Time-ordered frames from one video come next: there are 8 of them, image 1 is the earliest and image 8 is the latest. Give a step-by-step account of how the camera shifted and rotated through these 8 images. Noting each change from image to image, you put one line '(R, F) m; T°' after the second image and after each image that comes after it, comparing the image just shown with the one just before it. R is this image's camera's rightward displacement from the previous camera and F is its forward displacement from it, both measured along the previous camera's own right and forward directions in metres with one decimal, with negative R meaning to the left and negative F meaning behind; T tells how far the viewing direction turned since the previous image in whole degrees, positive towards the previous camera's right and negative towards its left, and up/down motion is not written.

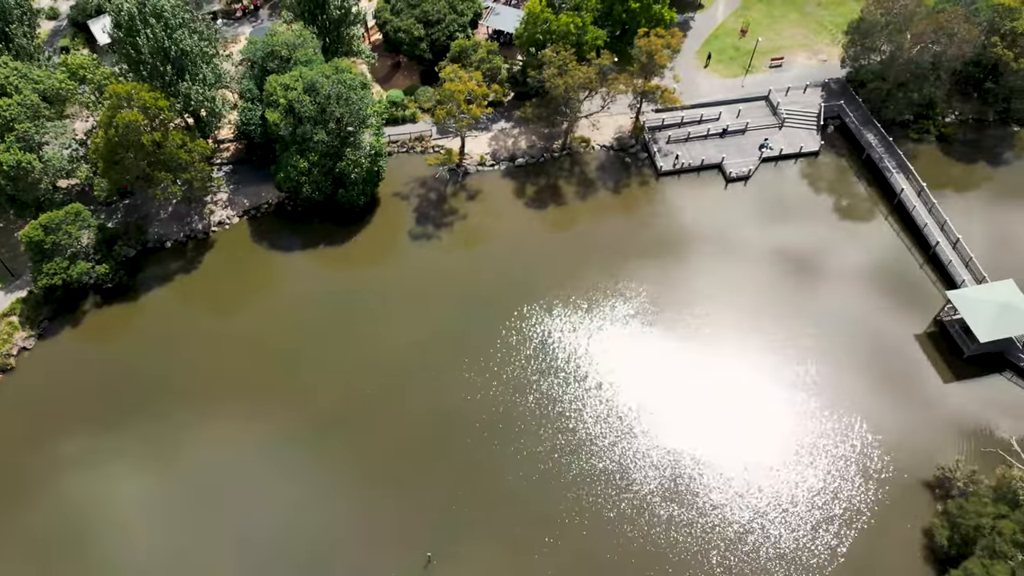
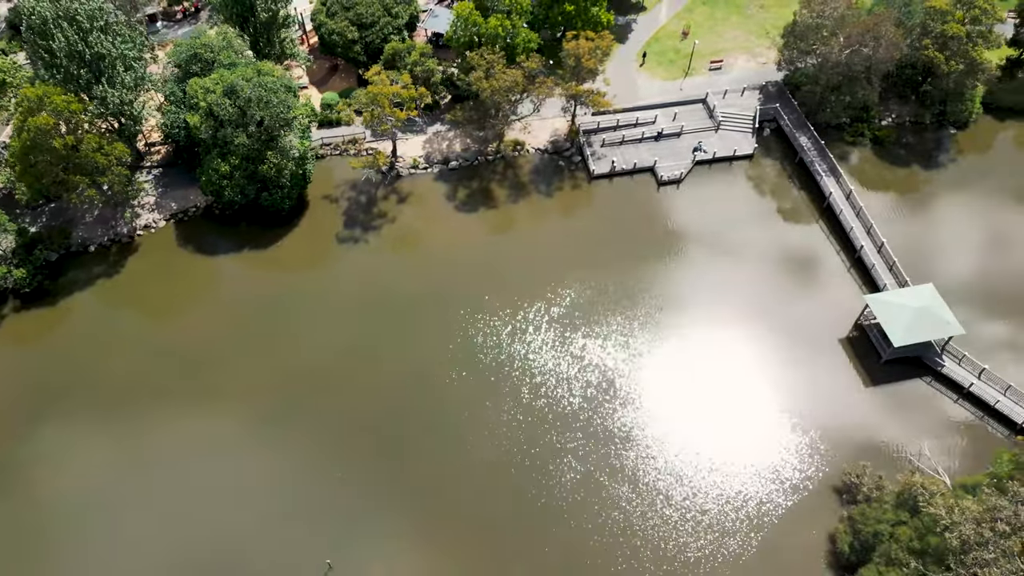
(+4.3, +0.2) m; 0°
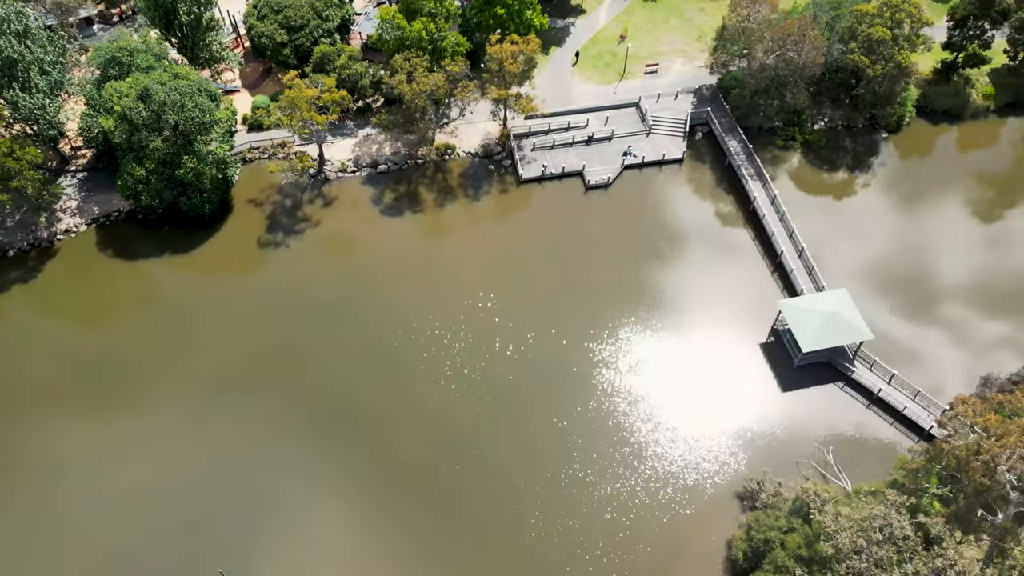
(+4.7, +0.2) m; 0°
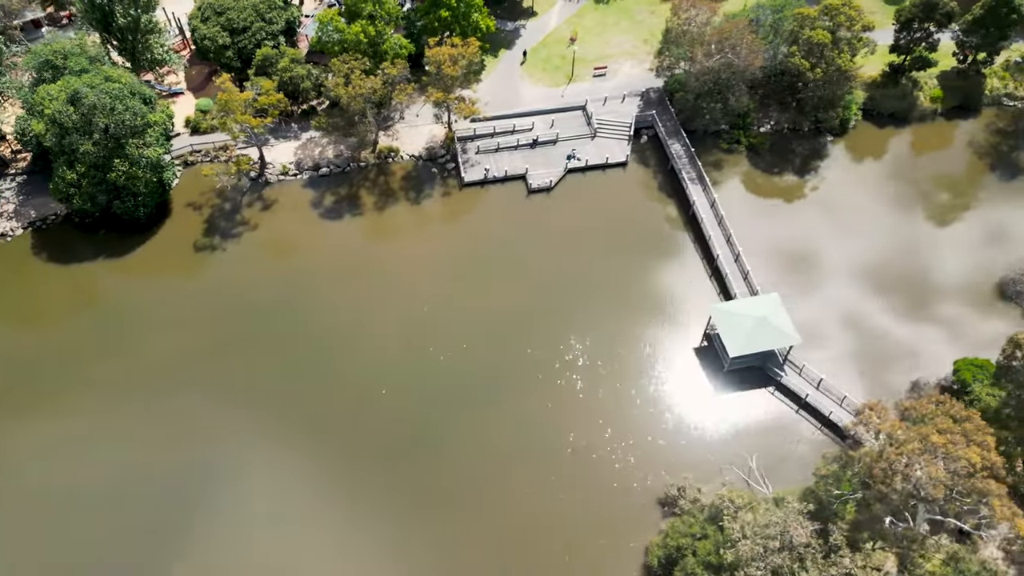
(+3.7, +0.2) m; 0°
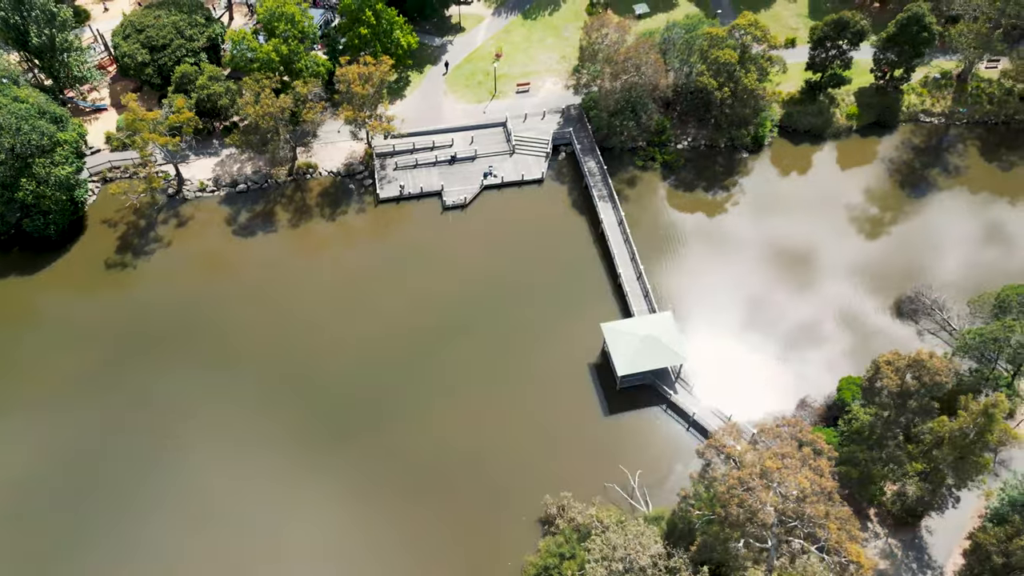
(+5.6, -0.6) m; 0°
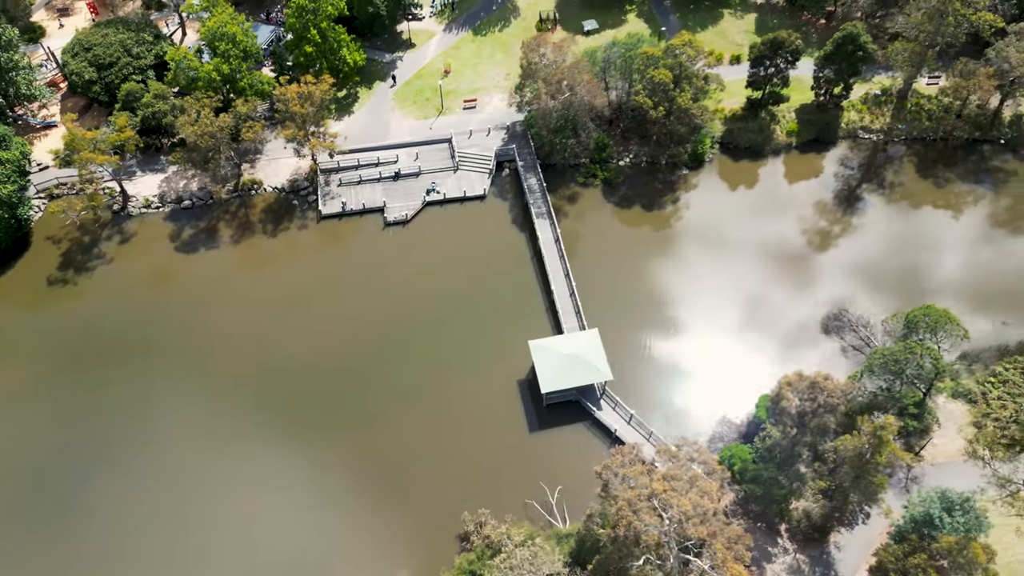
(+3.9, -0.8) m; 0°
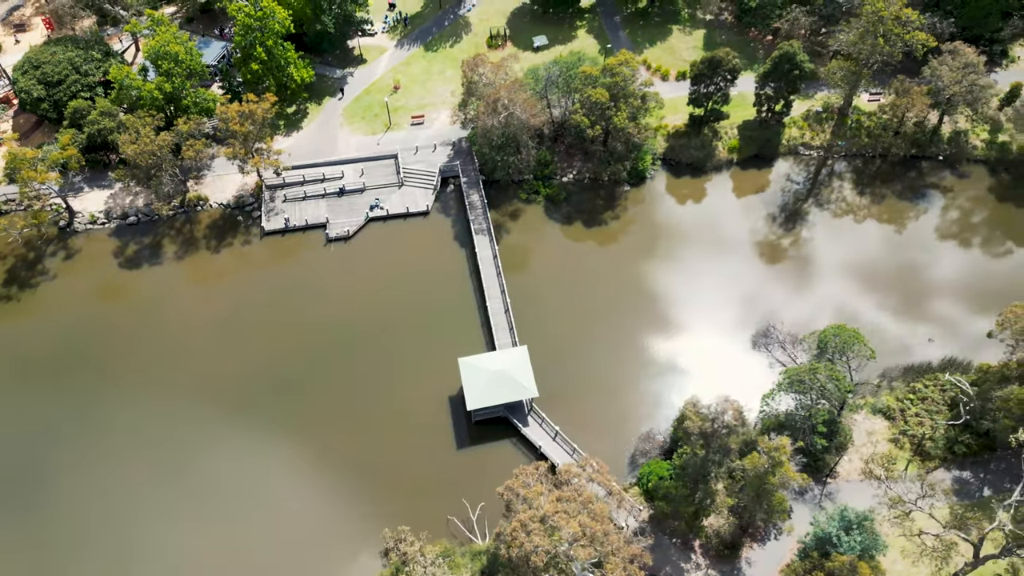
(+3.9, -0.8) m; 0°
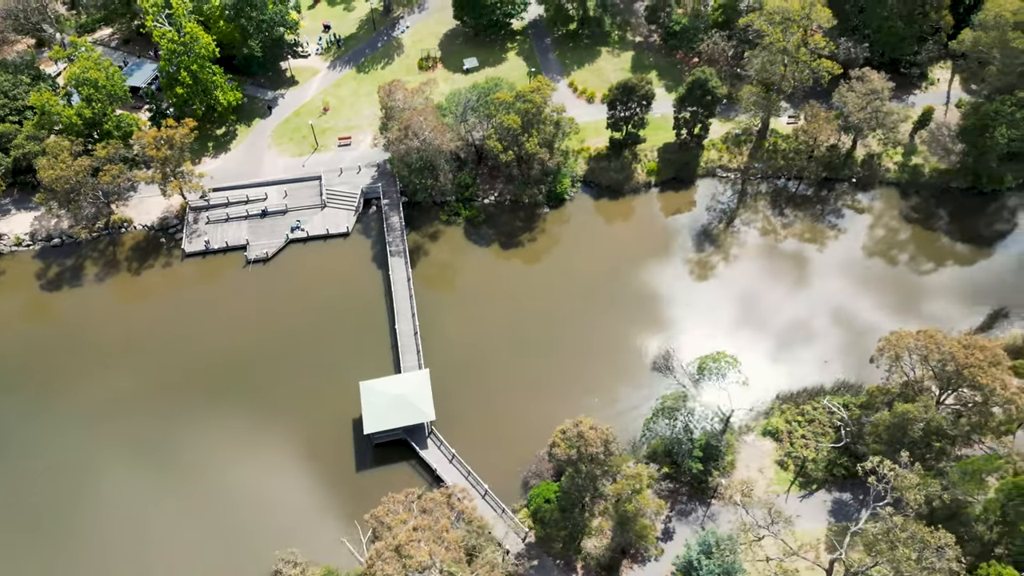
(+5.6, -1.2) m; 0°
